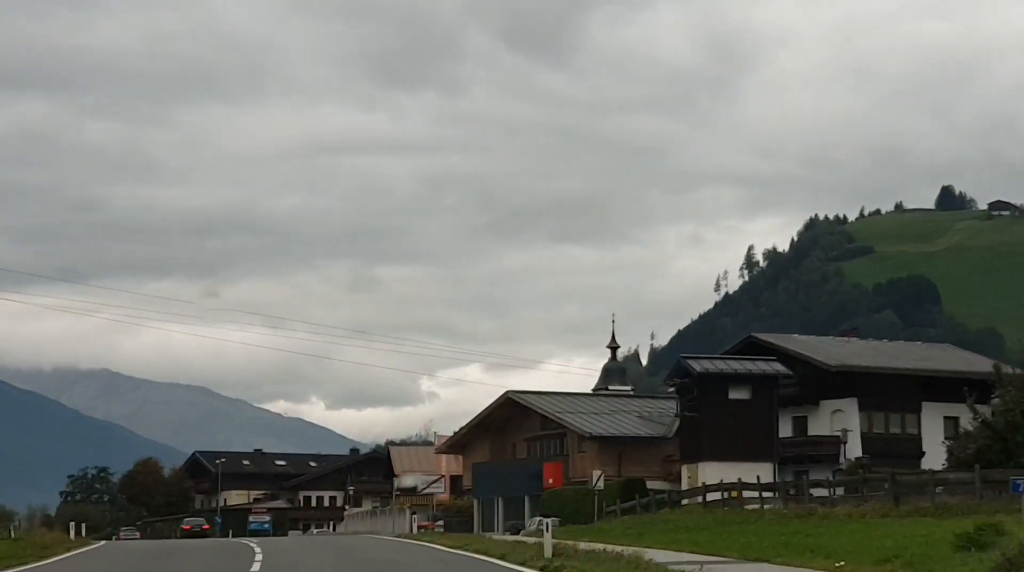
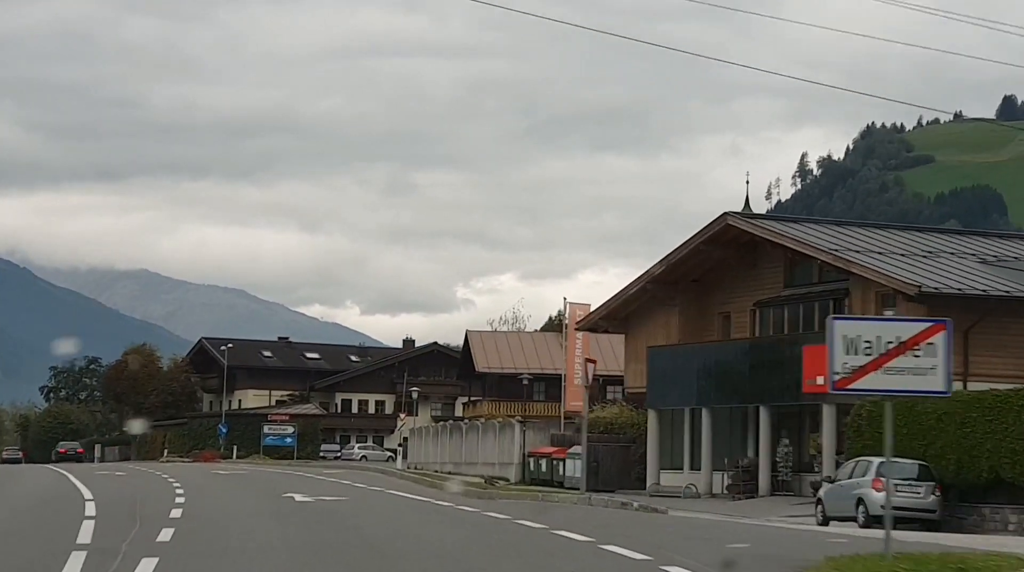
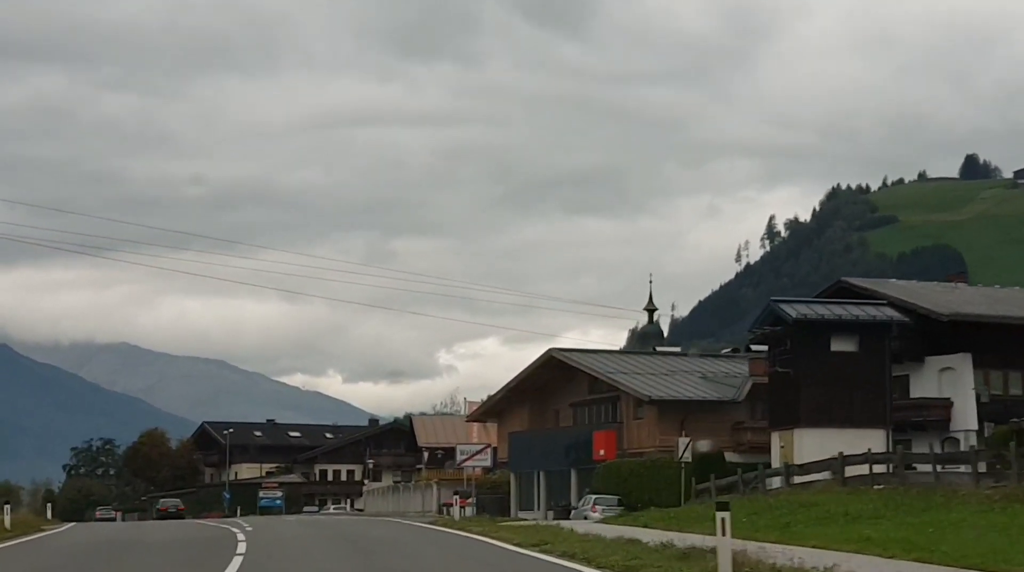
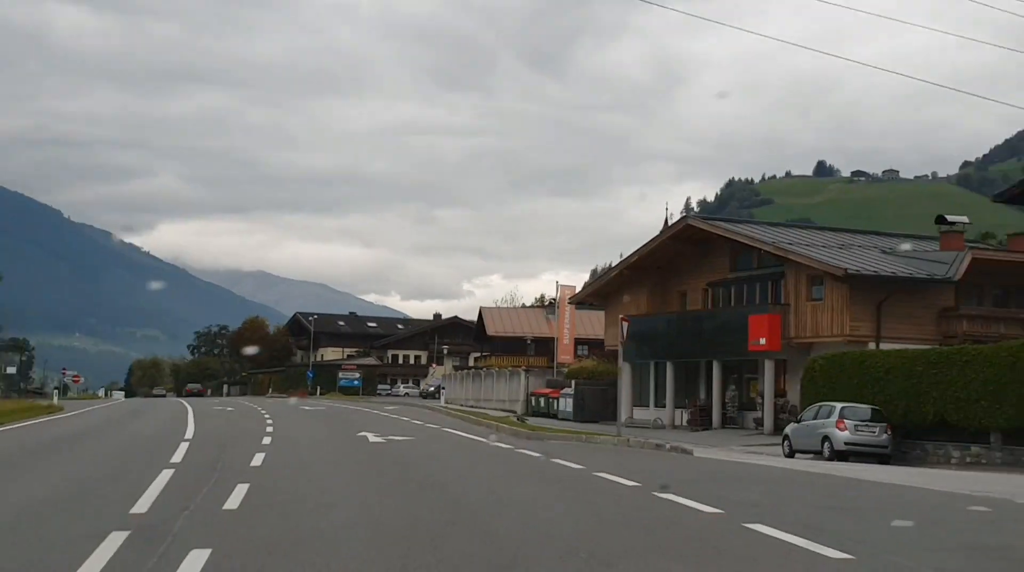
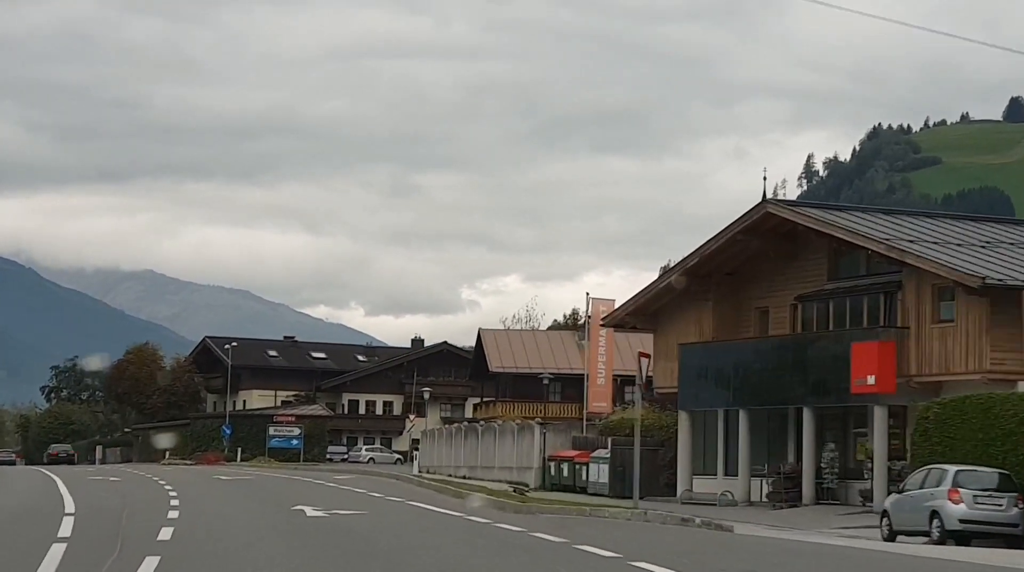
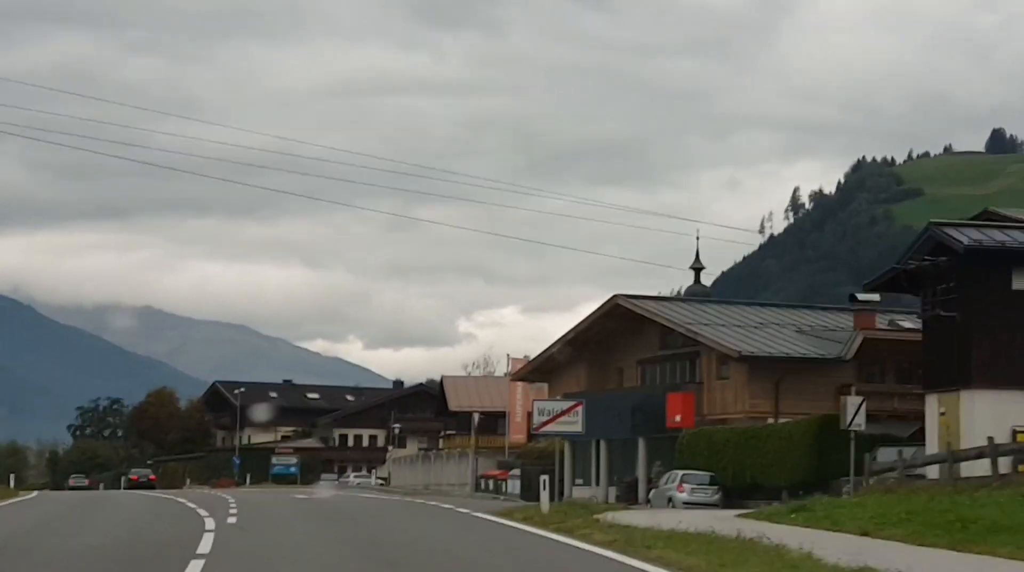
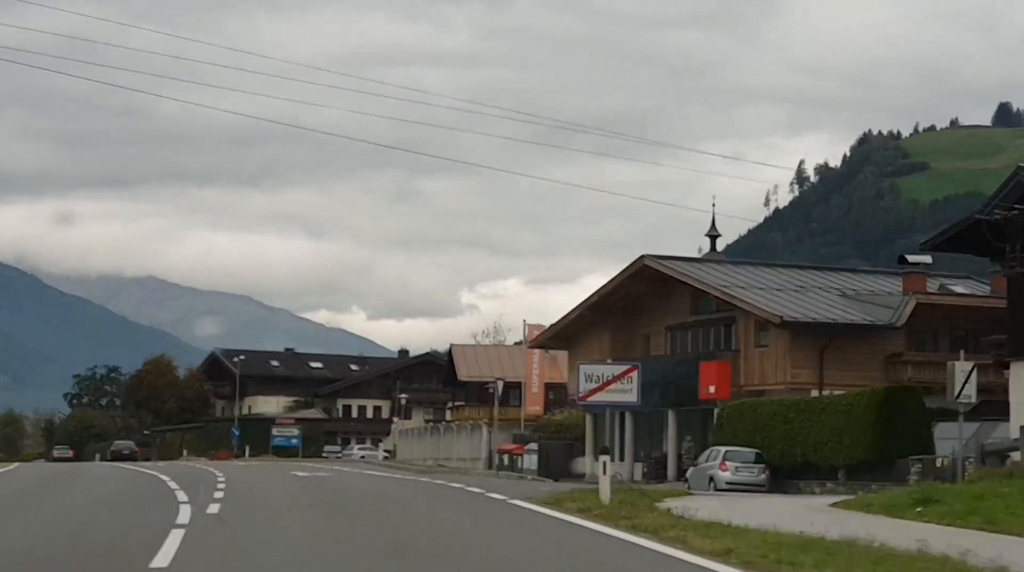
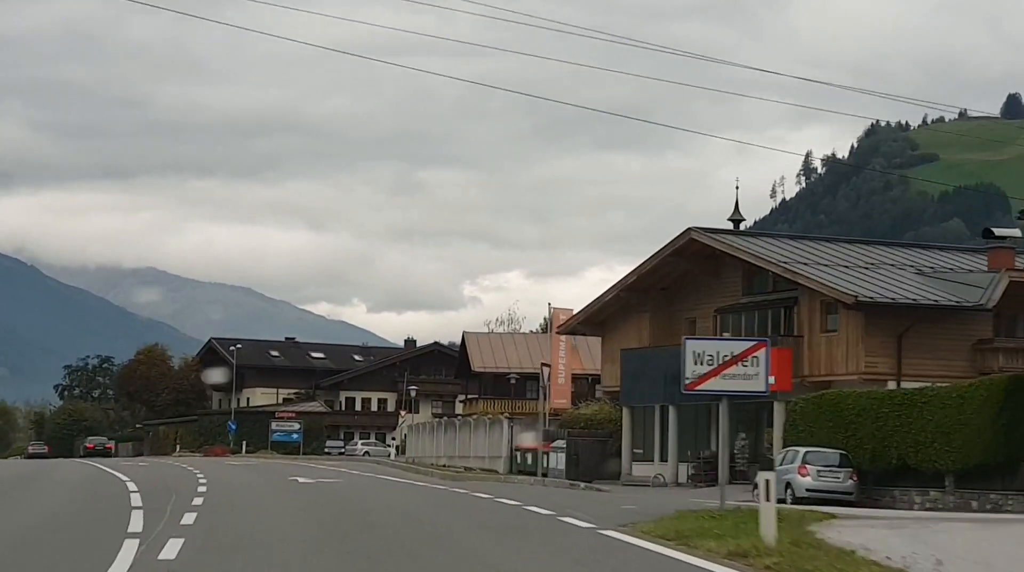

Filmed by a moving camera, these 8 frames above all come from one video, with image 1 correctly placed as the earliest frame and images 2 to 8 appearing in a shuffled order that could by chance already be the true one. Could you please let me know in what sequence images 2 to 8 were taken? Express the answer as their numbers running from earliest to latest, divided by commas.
3, 6, 7, 8, 2, 5, 4
